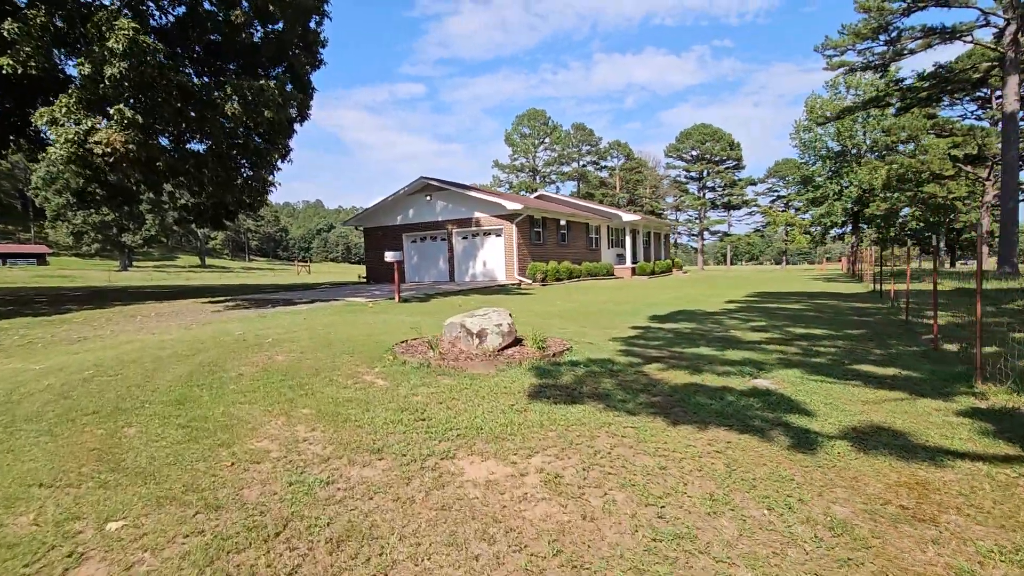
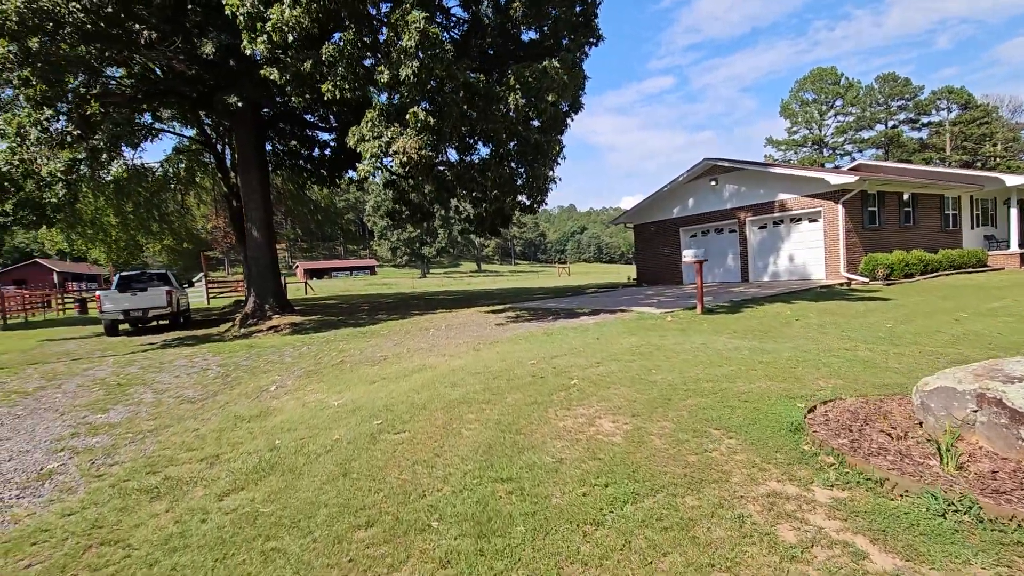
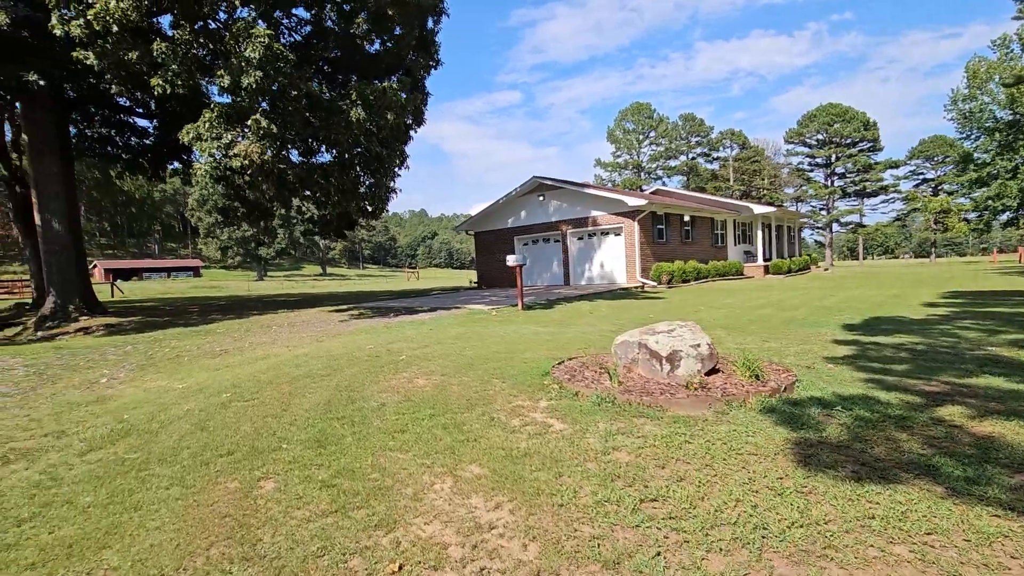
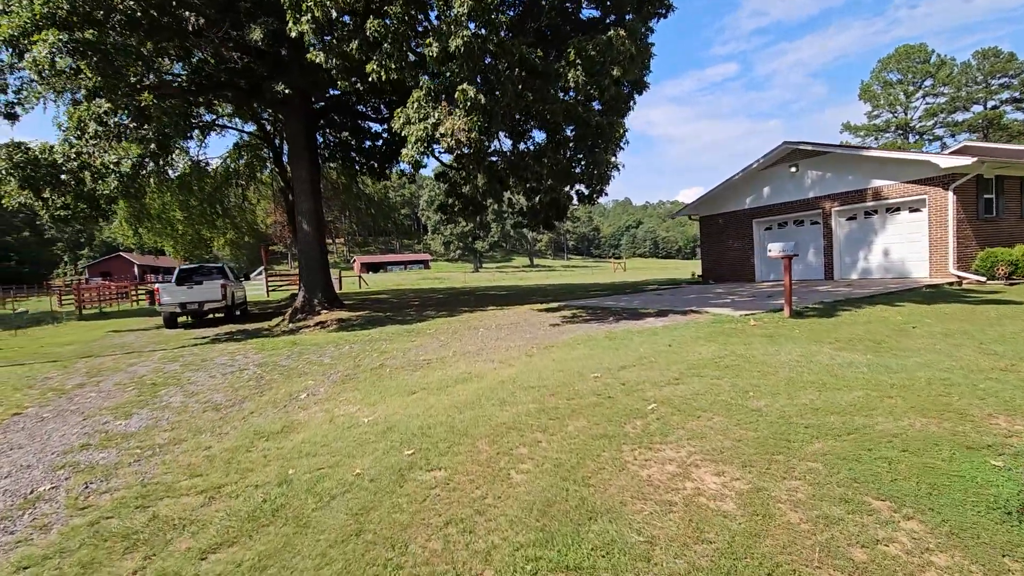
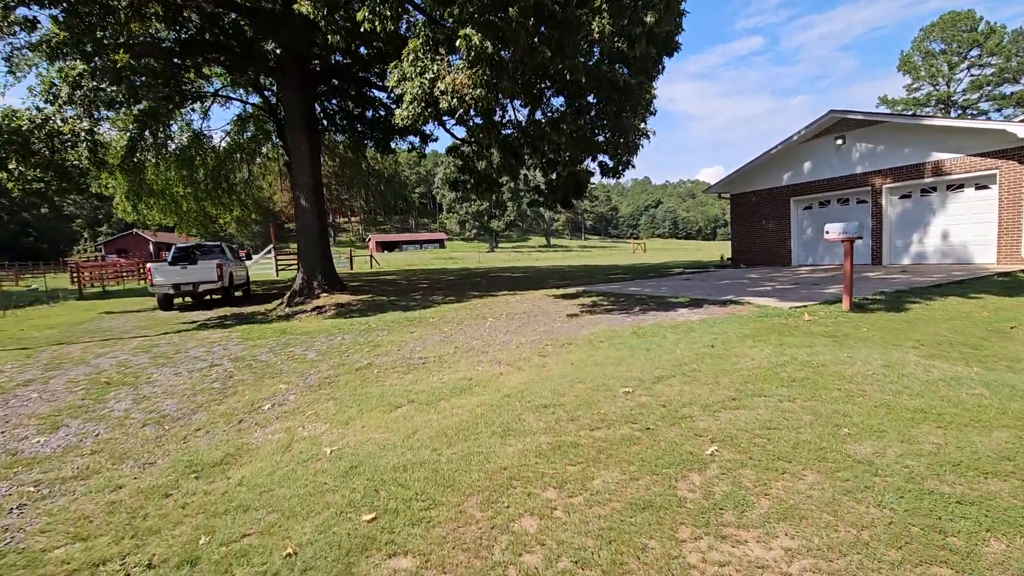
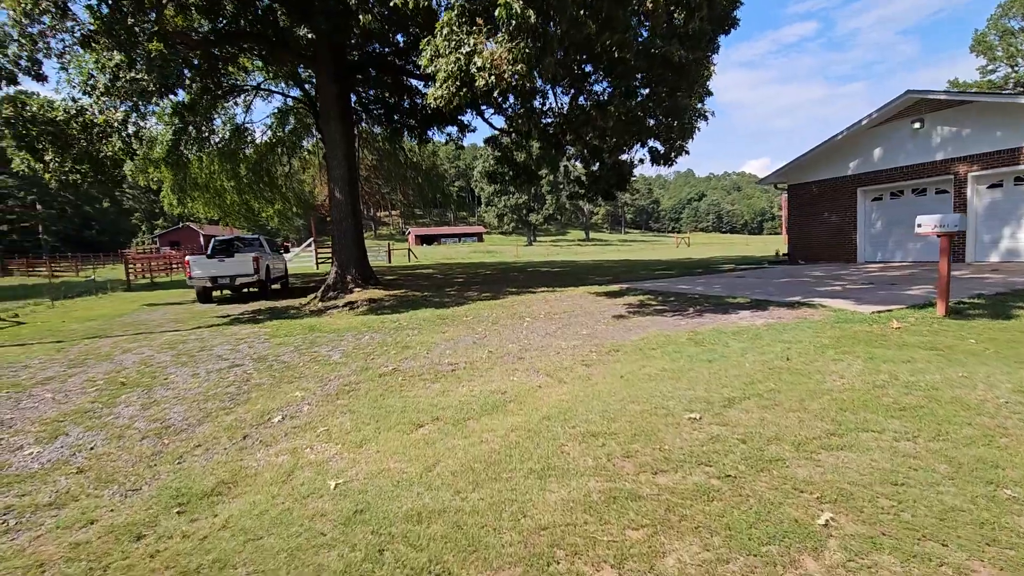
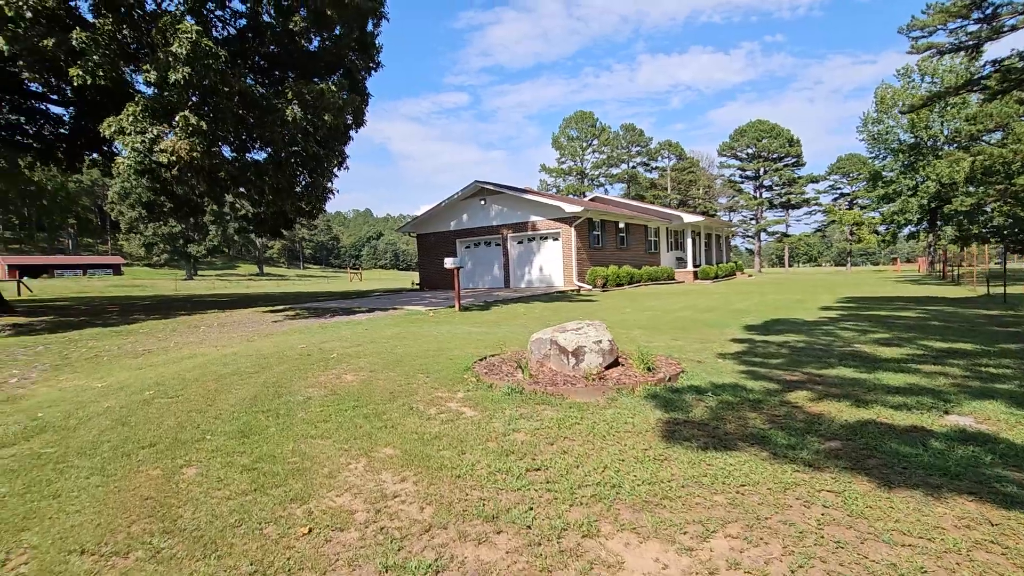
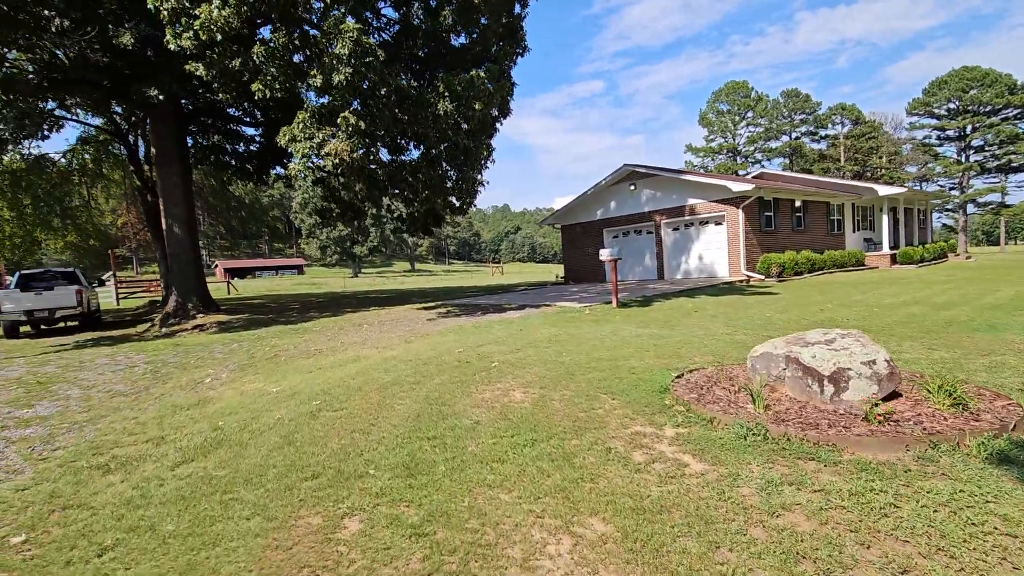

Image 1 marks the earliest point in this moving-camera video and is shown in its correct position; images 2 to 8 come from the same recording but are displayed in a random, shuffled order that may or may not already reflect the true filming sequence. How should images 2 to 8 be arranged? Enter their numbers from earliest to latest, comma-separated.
7, 3, 8, 2, 4, 5, 6
